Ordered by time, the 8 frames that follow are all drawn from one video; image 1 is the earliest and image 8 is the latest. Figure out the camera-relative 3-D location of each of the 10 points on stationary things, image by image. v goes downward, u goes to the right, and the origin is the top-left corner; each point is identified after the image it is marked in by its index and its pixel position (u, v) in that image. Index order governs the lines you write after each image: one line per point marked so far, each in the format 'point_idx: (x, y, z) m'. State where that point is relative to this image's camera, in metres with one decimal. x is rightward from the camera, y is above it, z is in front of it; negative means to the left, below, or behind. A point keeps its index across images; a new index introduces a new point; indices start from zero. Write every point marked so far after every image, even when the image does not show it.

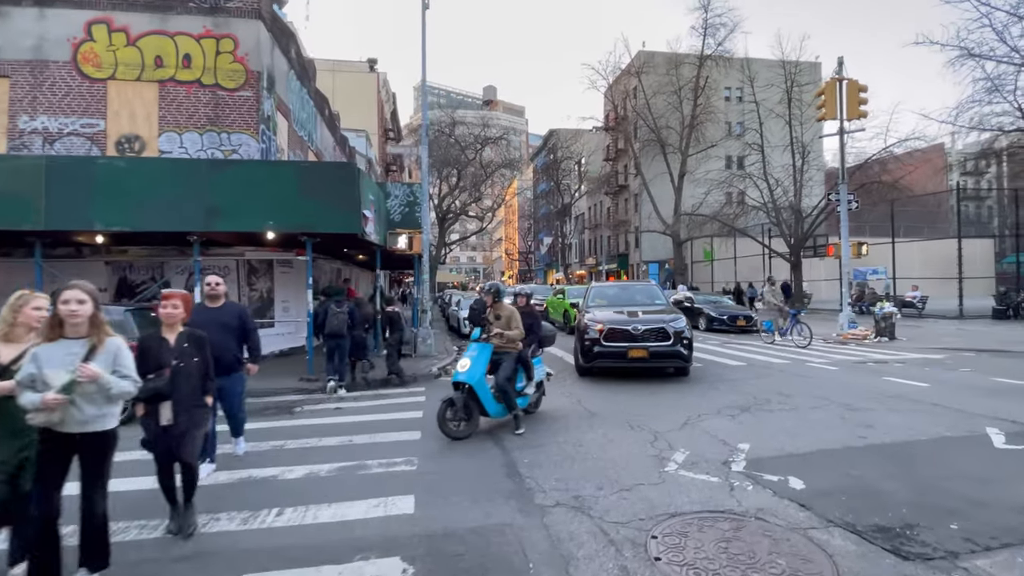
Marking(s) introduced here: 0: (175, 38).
0: (-9.4, +7.0, +14.2) m
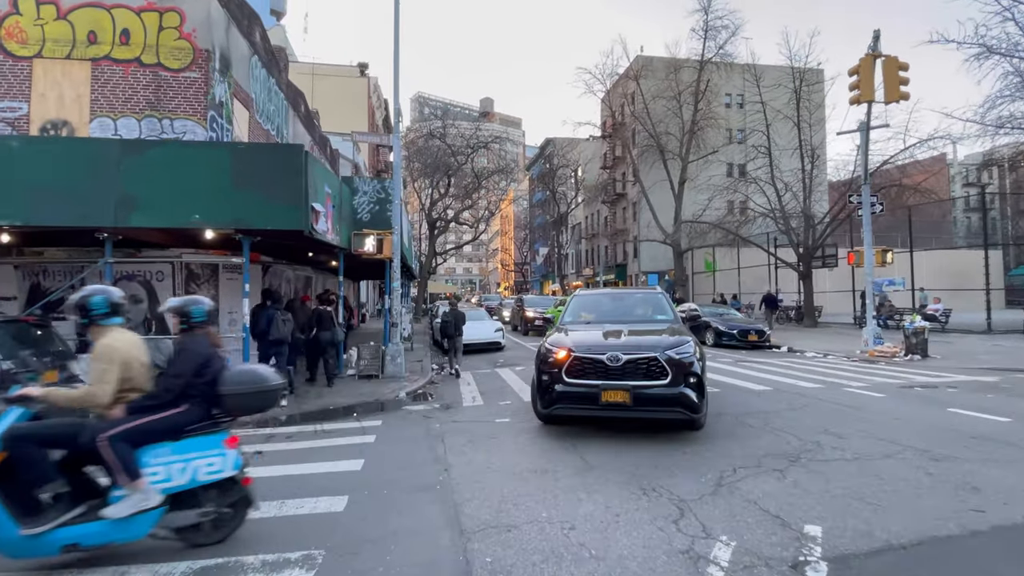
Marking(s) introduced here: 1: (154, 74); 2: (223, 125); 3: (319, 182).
0: (-9.7, +6.8, +12.3) m
1: (-8.8, +5.3, +12.5) m
2: (-7.6, +4.3, +13.3) m
3: (-3.8, +2.1, +10.0) m
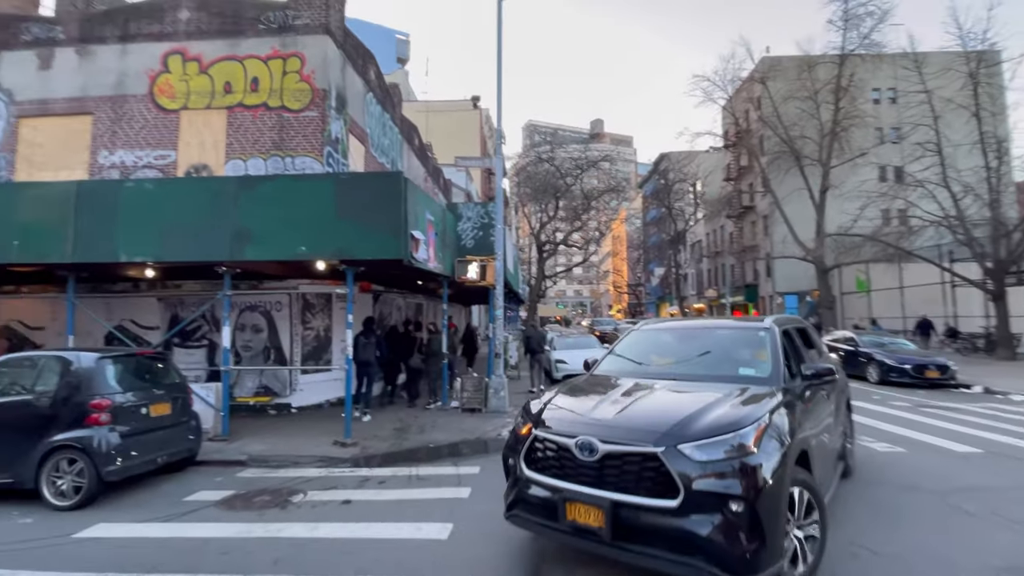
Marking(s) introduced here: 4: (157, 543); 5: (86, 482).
0: (-7.1, +6.0, +13.3) m
1: (-6.1, +4.5, +13.3) m
2: (-4.8, +3.5, +13.7) m
3: (-1.8, +1.5, +9.6) m
4: (-3.7, -2.6, +5.2) m
5: (-5.2, -2.4, +6.2) m
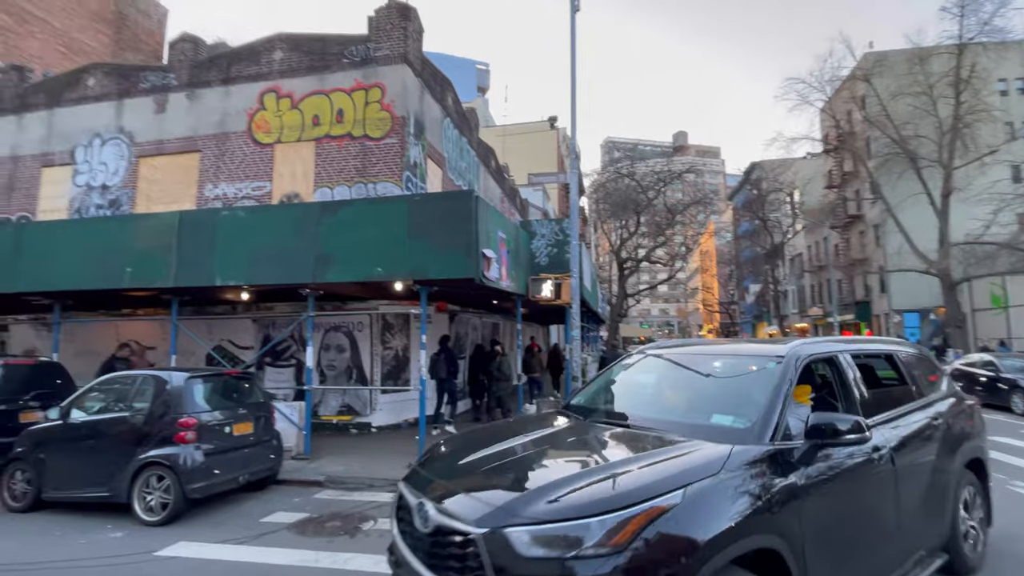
0: (-5.1, +5.4, +14.1) m
1: (-4.1, +3.9, +13.8) m
2: (-2.7, +2.9, +14.0) m
3: (-0.4, +1.1, +9.4) m
4: (-2.9, -2.9, +5.2) m
5: (-4.3, -2.7, +6.4) m
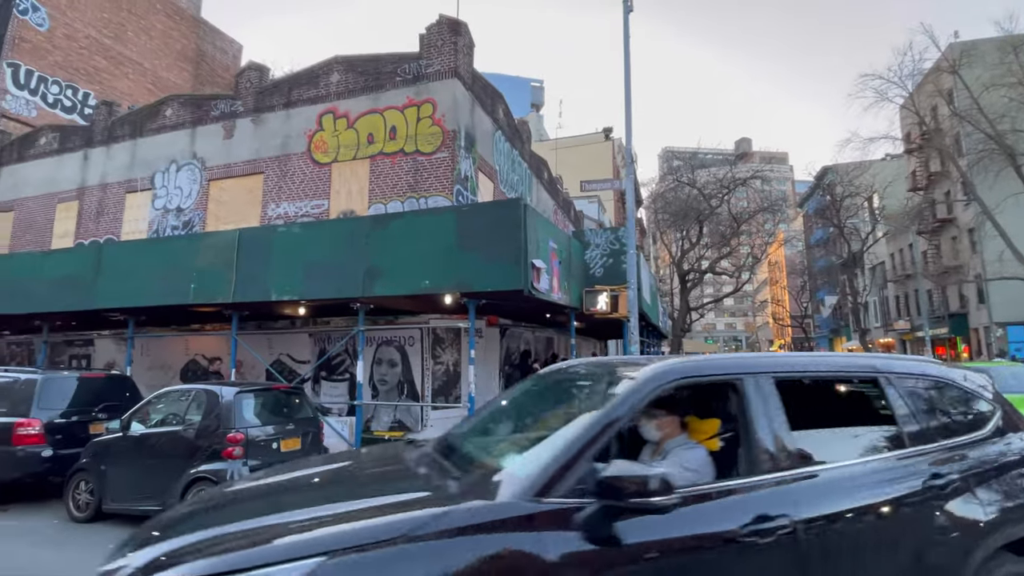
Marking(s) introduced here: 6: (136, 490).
0: (-3.6, +5.0, +14.3) m
1: (-2.7, +3.5, +13.9) m
2: (-1.3, +2.5, +13.9) m
3: (+0.5, +0.9, +9.0) m
4: (-2.4, -3.0, +5.0) m
5: (-3.7, -2.8, +6.3) m
6: (-5.1, -2.7, +6.8) m
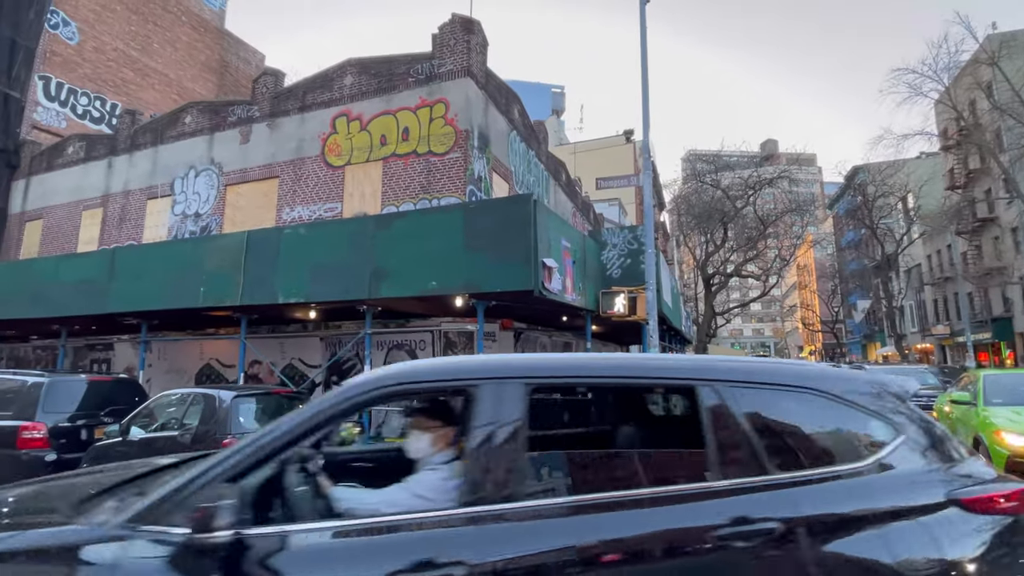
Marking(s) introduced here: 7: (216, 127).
0: (-3.2, +4.9, +14.1) m
1: (-2.3, +3.4, +13.7) m
2: (-0.9, +2.4, +13.6) m
3: (+0.7, +0.9, +8.6) m
4: (-2.4, -3.0, +4.7) m
5: (-3.6, -2.8, +6.1) m
6: (-5.0, -2.7, +6.6) m
7: (-9.7, +5.3, +16.6) m
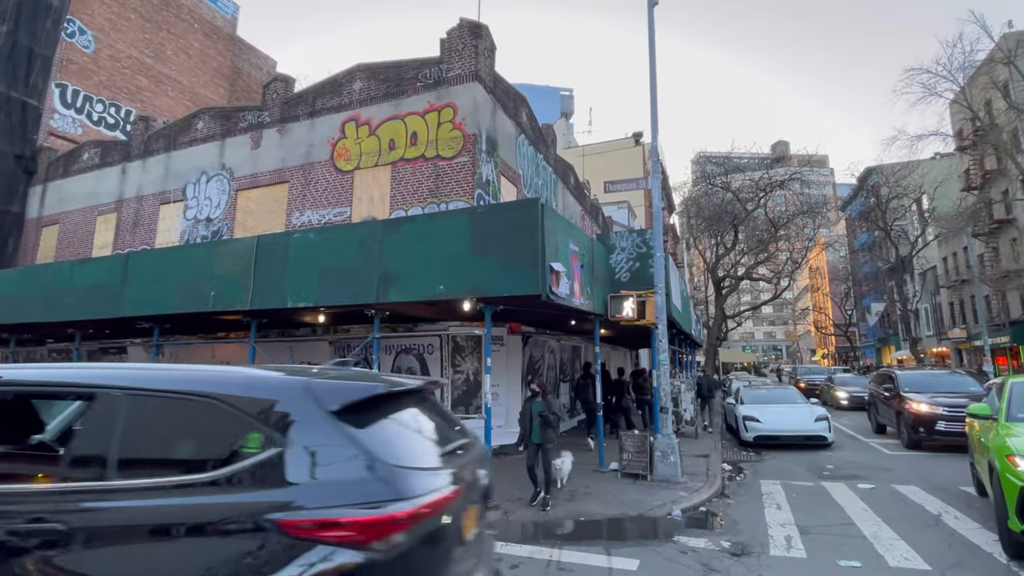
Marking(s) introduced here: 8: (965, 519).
0: (-3.0, +4.8, +14.2) m
1: (-2.1, +3.3, +13.7) m
2: (-0.7, +2.3, +13.6) m
3: (+0.8, +0.8, +8.6) m
4: (-2.3, -3.0, +4.7) m
5: (-3.5, -2.9, +6.1) m
6: (-4.9, -2.8, +6.7) m
7: (-9.5, +5.2, +16.8) m
8: (+6.7, -3.4, +7.5) m
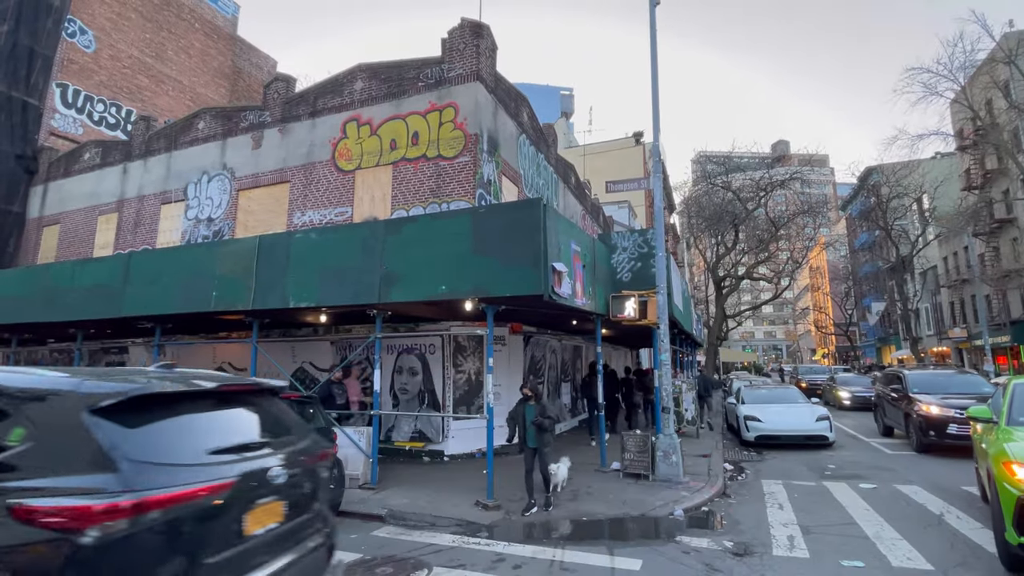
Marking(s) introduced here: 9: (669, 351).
0: (-3.0, +4.8, +14.2) m
1: (-2.1, +3.3, +13.7) m
2: (-0.6, +2.3, +13.6) m
3: (+0.9, +0.8, +8.6) m
4: (-2.3, -3.0, +4.7) m
5: (-3.4, -2.9, +6.1) m
6: (-4.8, -2.8, +6.7) m
7: (-9.4, +5.2, +16.8) m
8: (+6.8, -3.4, +7.5) m
9: (+3.3, -1.3, +10.5) m
